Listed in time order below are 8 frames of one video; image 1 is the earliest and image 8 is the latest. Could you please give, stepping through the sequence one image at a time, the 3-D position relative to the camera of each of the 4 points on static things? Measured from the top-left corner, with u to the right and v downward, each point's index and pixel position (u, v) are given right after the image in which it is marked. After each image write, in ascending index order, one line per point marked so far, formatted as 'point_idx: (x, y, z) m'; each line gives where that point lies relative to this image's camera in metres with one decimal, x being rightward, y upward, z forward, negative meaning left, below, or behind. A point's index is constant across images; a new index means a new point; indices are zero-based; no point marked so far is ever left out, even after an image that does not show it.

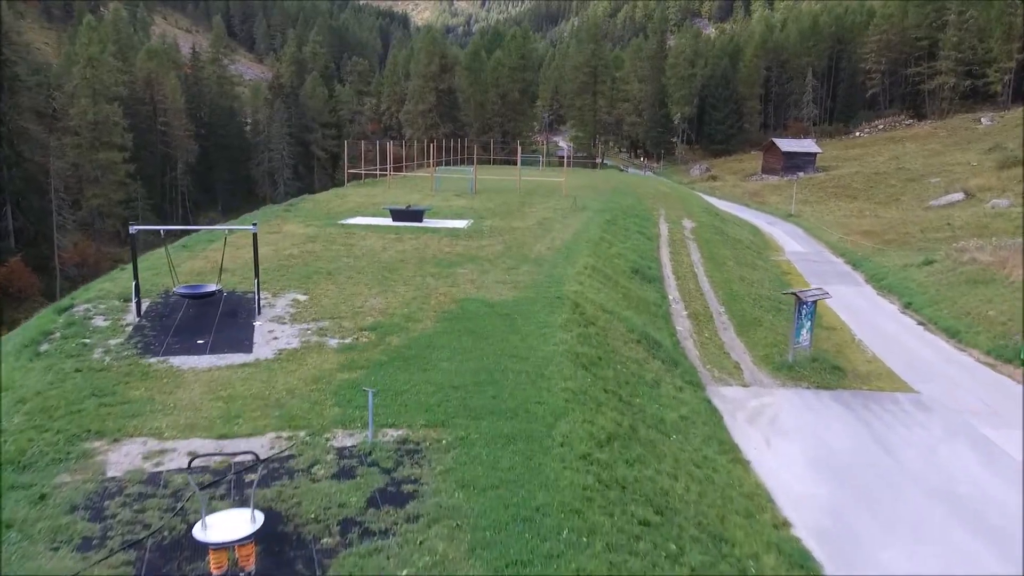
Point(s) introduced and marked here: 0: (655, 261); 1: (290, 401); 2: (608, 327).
0: (+3.6, +0.7, +19.3) m
1: (-2.2, -1.1, +7.4) m
2: (+1.5, -0.6, +11.8) m
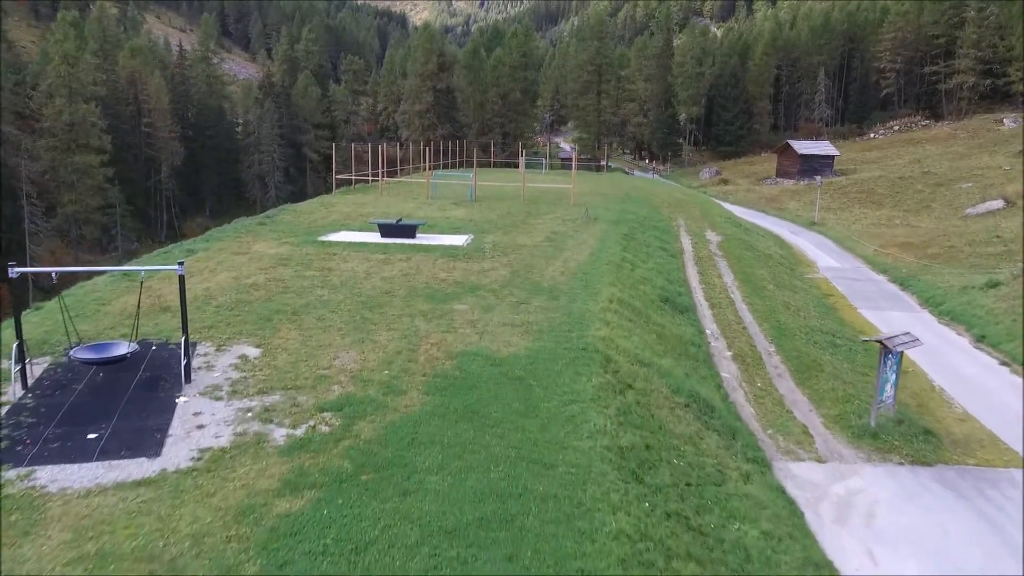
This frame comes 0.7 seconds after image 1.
0: (+3.8, +0.1, +16.6) m
1: (-2.0, -1.7, +4.7) m
2: (+1.7, -1.2, +9.2) m
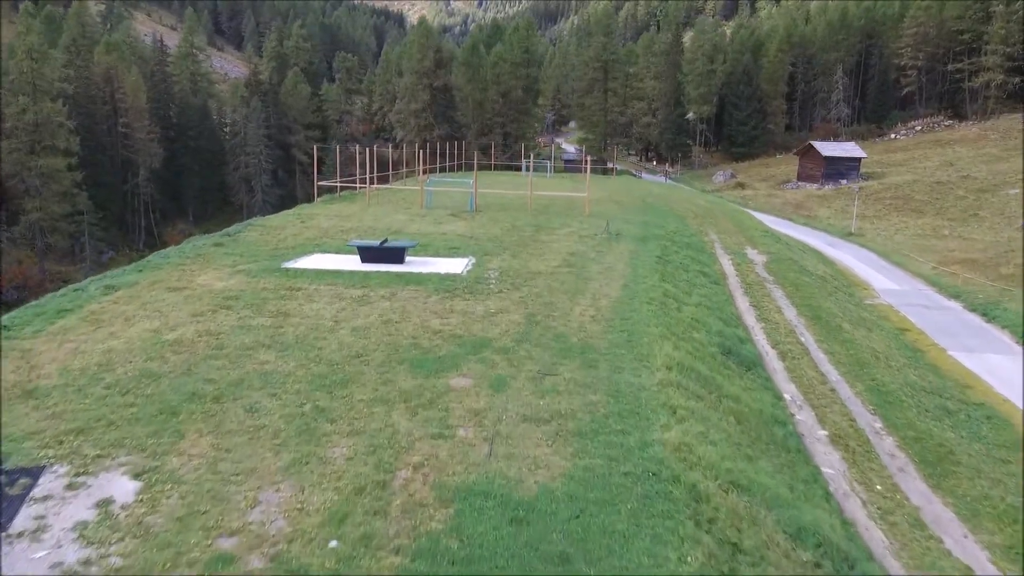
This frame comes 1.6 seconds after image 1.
0: (+4.0, -0.7, +13.2) m
1: (-1.8, -2.5, +1.3) m
2: (+1.9, -2.0, +5.7) m
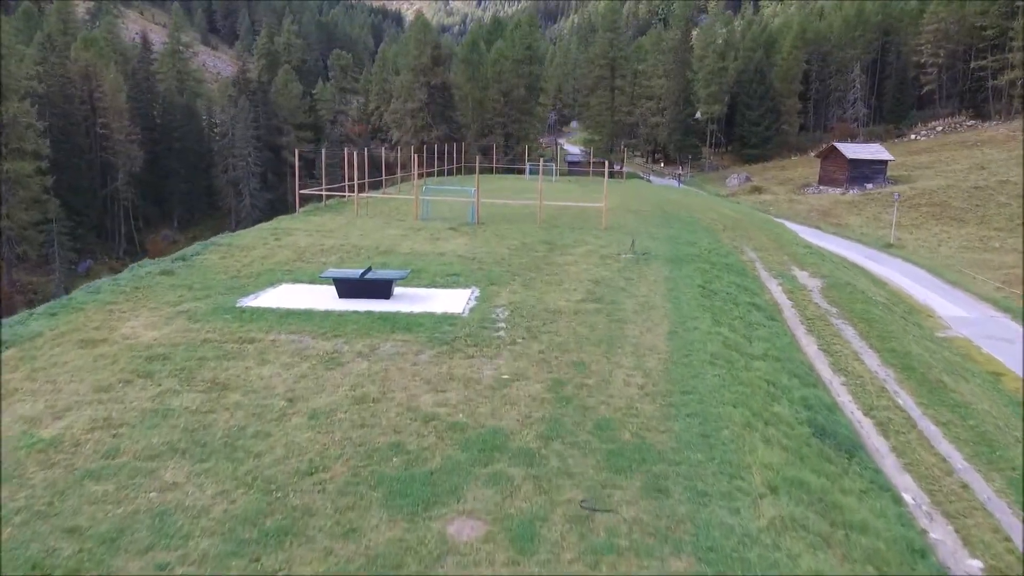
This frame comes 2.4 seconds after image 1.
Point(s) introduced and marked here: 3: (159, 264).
0: (+4.2, -1.3, +10.3) m
1: (-1.5, -3.1, -1.6) m
2: (+2.1, -2.6, +2.9) m
3: (-6.5, +0.4, +13.9) m
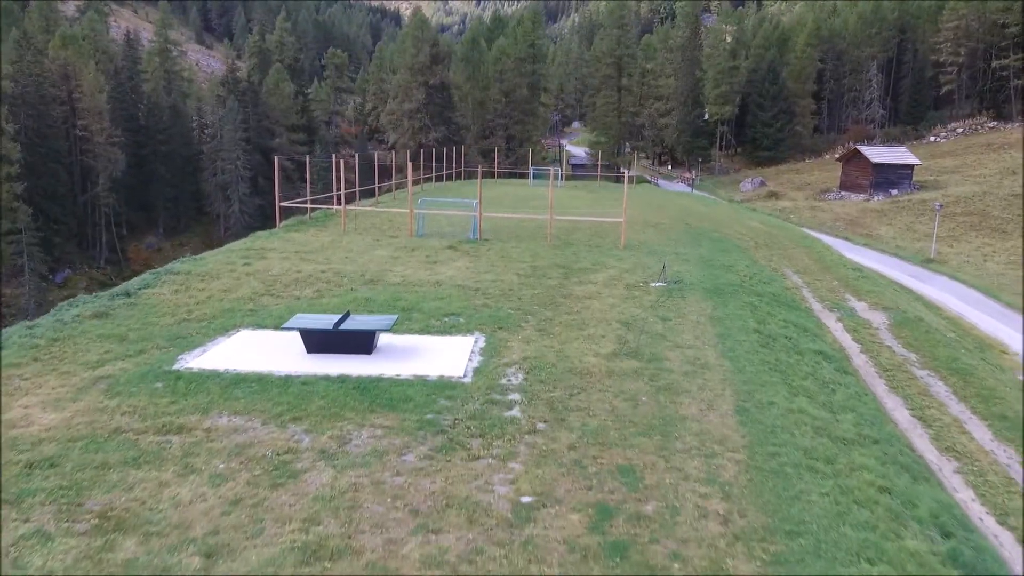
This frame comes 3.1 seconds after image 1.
0: (+4.4, -2.0, +7.8) m
1: (-1.3, -3.8, -4.1) m
2: (+2.3, -3.3, +0.4) m
3: (-6.3, -0.2, +11.4) m
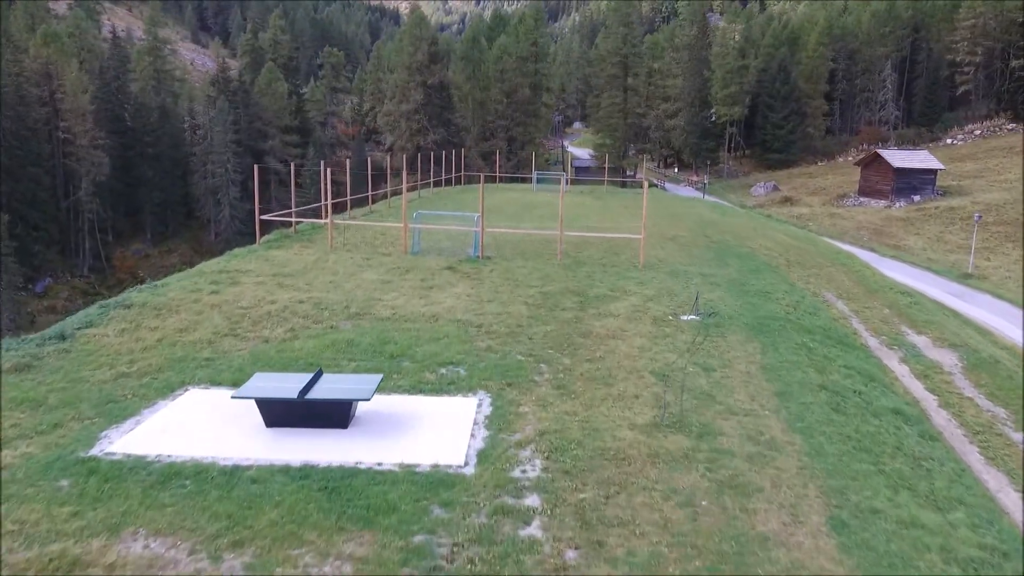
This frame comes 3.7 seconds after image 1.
0: (+4.5, -2.5, +5.9) m
1: (-1.2, -4.3, -6.1) m
2: (+2.5, -3.8, -1.6) m
3: (-6.2, -0.8, +9.5) m
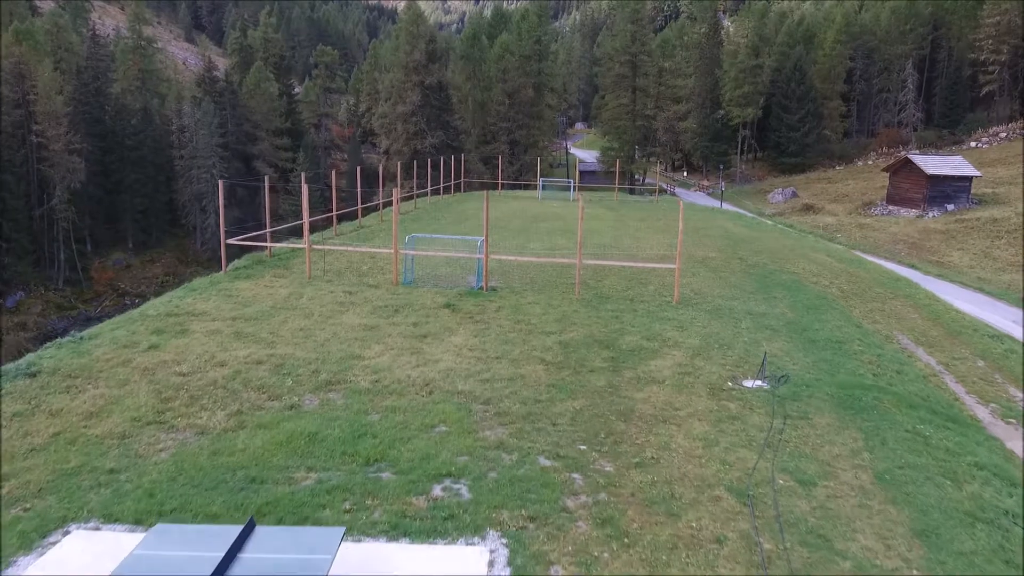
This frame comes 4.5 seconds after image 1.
0: (+4.7, -3.3, +3.2) m
1: (-1.0, -5.1, -8.7) m
2: (+2.7, -4.6, -4.3) m
3: (-6.0, -1.5, +6.8) m
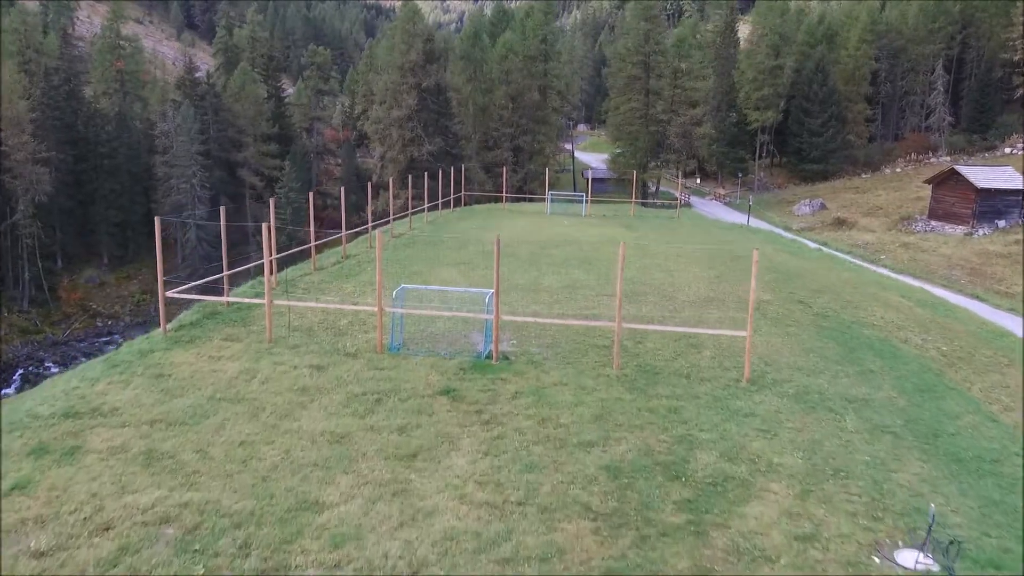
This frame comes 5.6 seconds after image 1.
0: (+5.0, -4.4, -0.1) m
1: (-0.7, -6.2, -12.1) m
2: (+3.0, -5.7, -7.6) m
3: (-5.7, -2.6, +3.4) m
